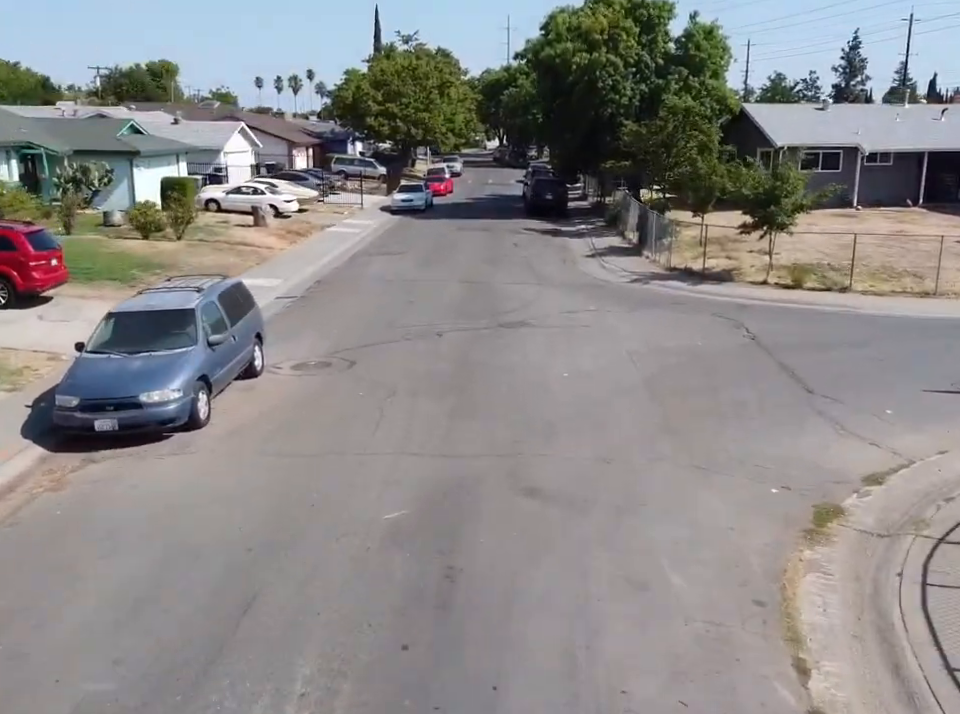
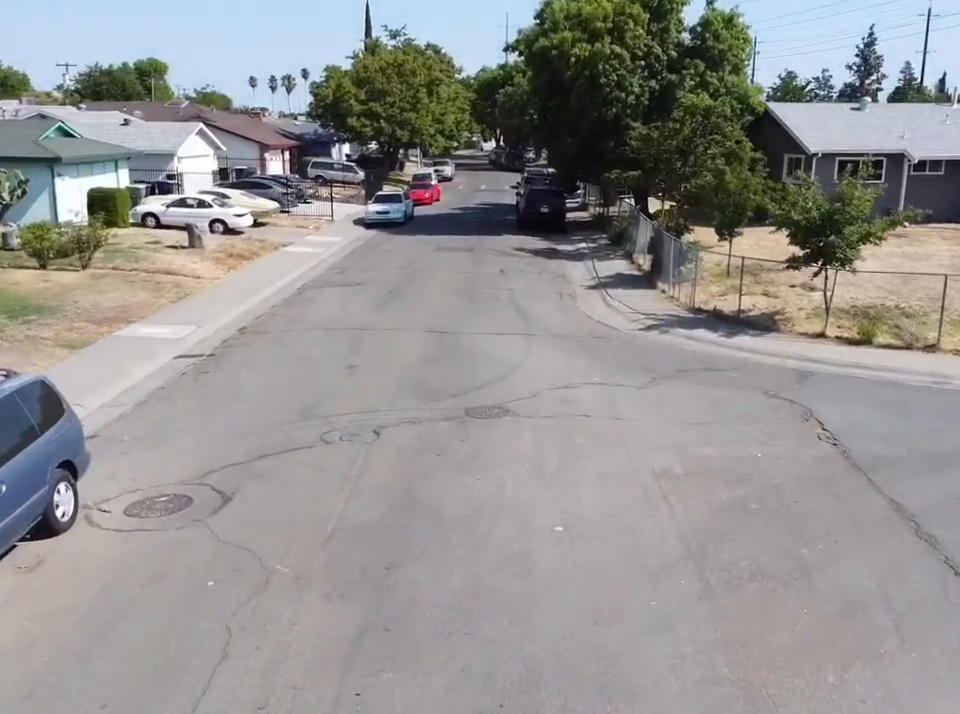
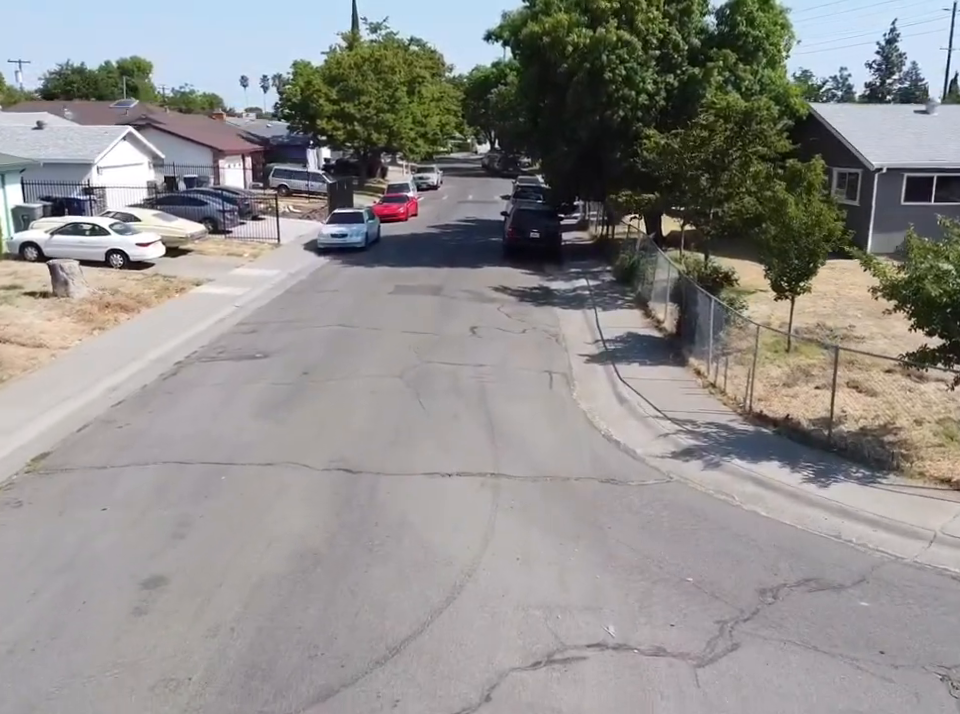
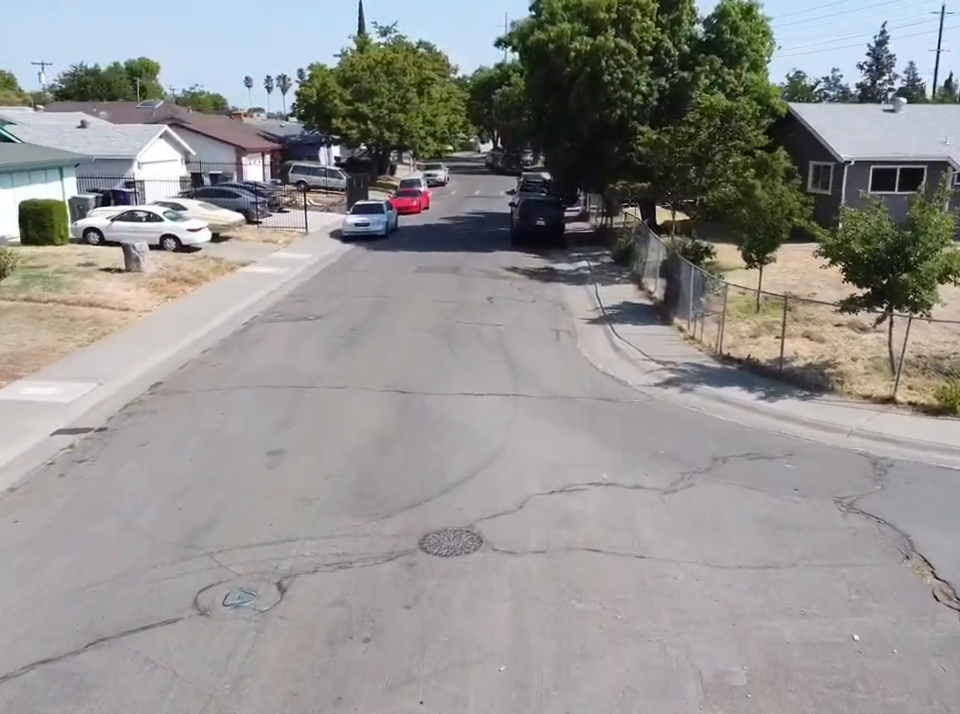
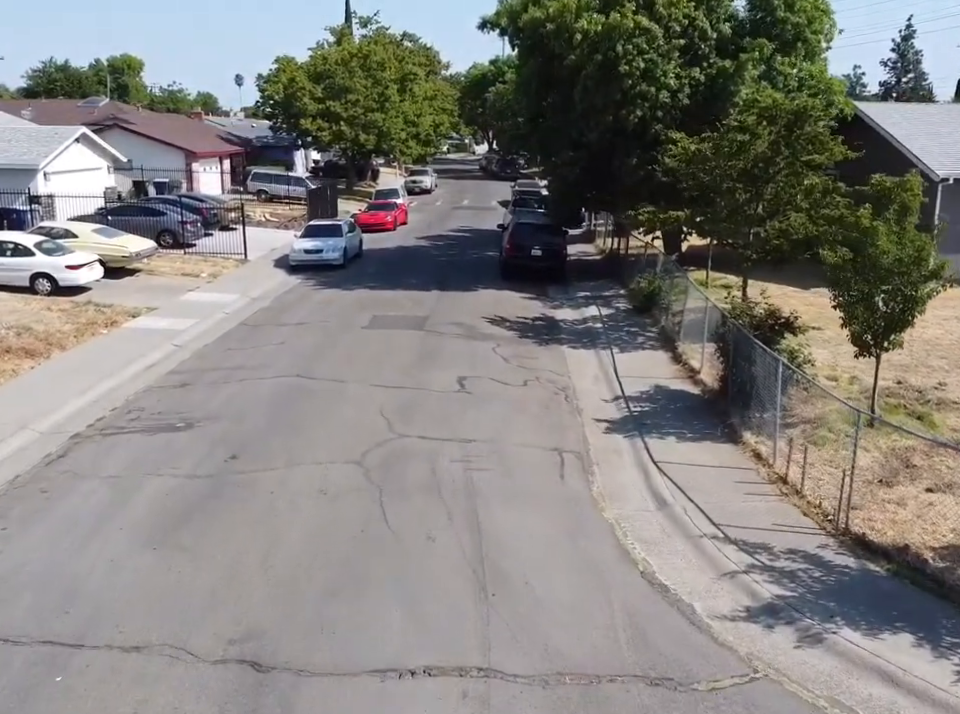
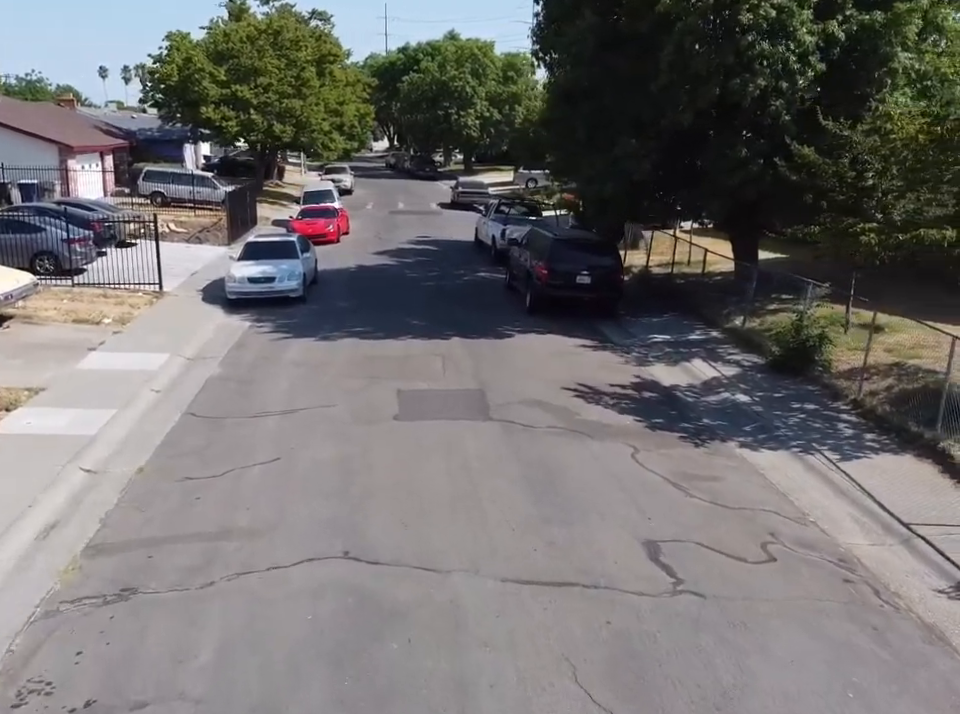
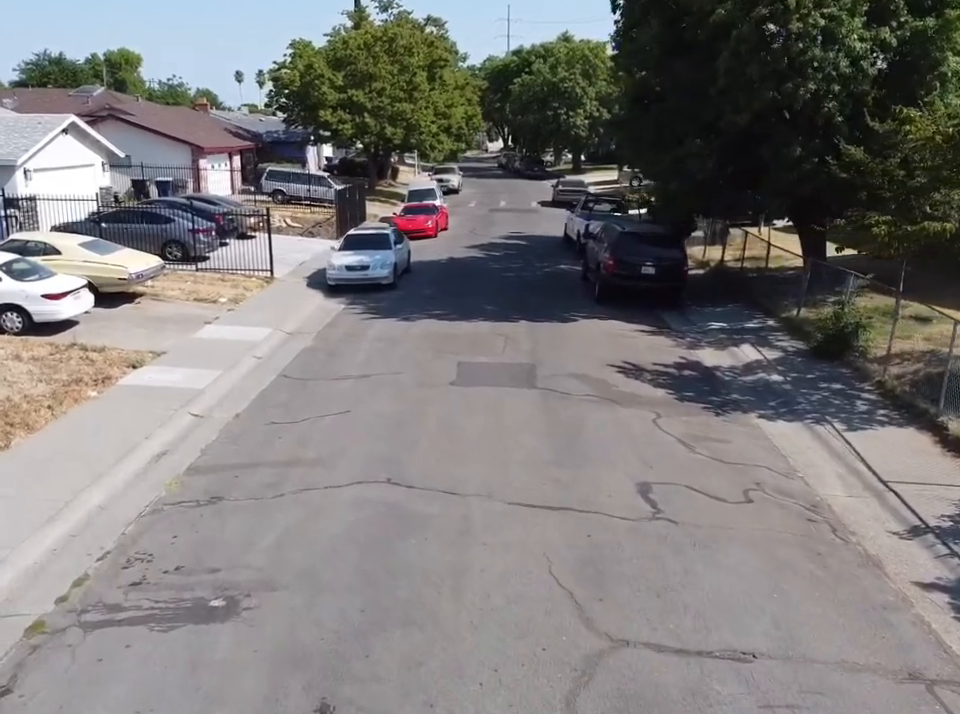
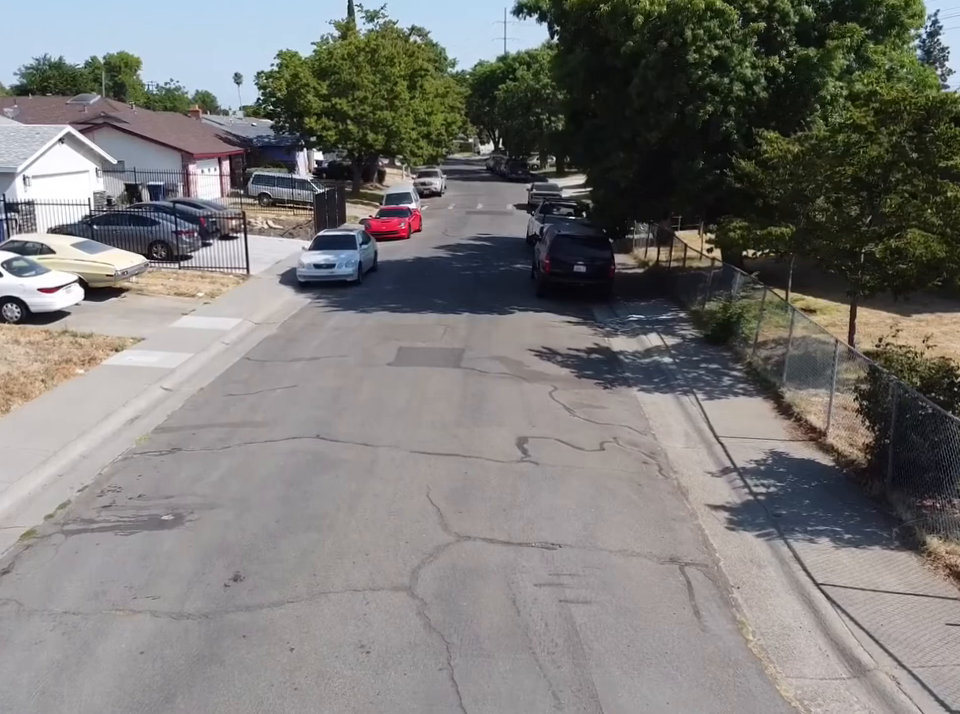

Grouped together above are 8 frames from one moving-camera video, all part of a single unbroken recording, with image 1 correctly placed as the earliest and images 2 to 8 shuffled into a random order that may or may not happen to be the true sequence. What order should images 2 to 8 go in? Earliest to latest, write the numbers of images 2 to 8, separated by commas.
2, 4, 3, 5, 8, 7, 6
